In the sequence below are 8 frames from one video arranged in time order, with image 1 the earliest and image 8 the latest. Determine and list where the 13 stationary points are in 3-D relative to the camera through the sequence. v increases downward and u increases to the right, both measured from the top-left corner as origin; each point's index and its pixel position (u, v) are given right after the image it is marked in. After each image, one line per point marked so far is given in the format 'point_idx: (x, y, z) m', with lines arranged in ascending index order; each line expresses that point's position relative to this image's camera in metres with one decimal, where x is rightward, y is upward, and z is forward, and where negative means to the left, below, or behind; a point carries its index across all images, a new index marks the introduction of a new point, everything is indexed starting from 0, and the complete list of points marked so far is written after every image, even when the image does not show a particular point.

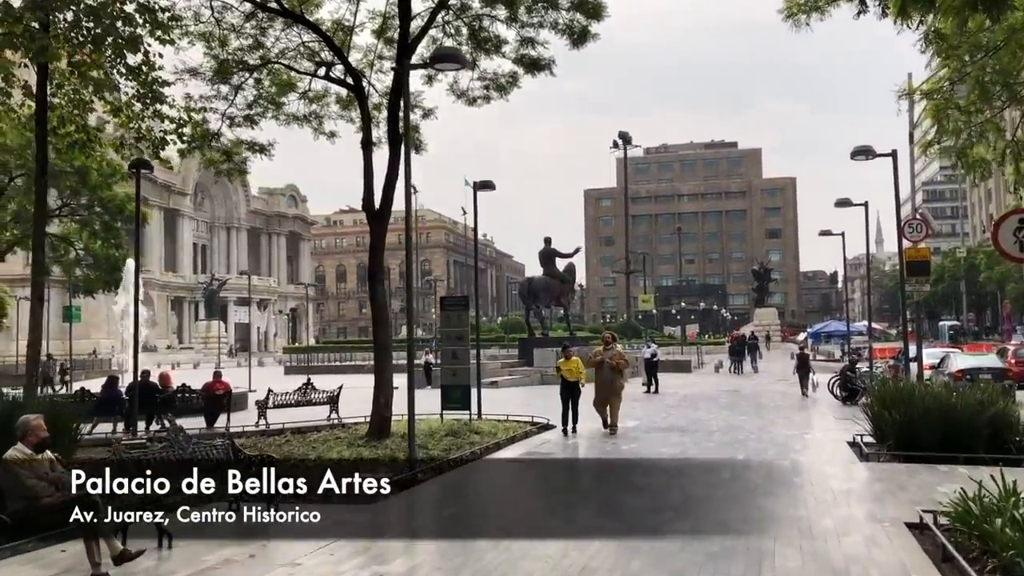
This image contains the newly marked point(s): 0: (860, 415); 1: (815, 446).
0: (+7.2, -2.7, +17.9) m
1: (+4.7, -2.5, +13.4) m
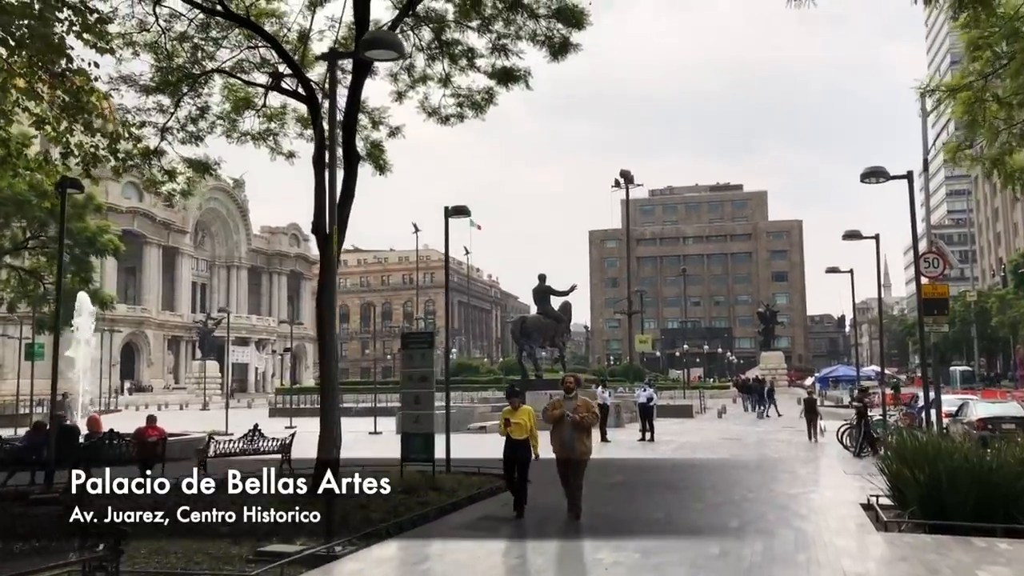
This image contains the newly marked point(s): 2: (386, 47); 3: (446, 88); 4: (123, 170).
0: (+6.7, -3.4, +16.0) m
1: (+4.2, -3.0, +11.6) m
2: (-1.3, +2.5, +8.7) m
3: (-1.3, +3.9, +16.5) m
4: (-6.7, +2.1, +14.6) m
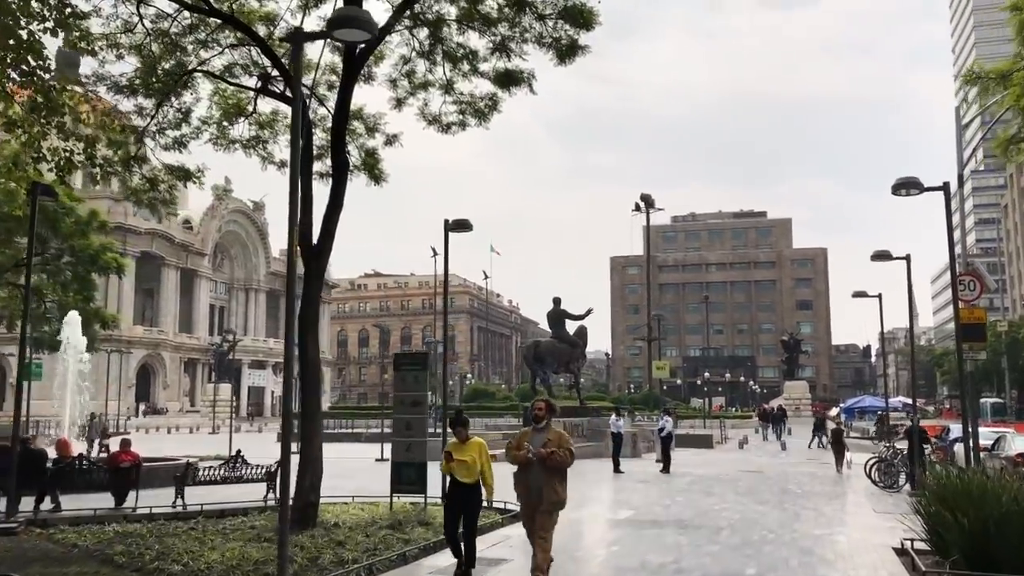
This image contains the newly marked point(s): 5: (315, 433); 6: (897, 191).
0: (+6.7, -3.8, +14.7) m
1: (+4.1, -3.2, +10.4) m
2: (-1.4, +2.4, +7.8) m
3: (-1.2, +3.5, +15.6) m
4: (-6.6, +1.8, +13.8) m
5: (-2.7, -2.0, +11.7) m
6: (+5.9, +1.5, +13.1) m
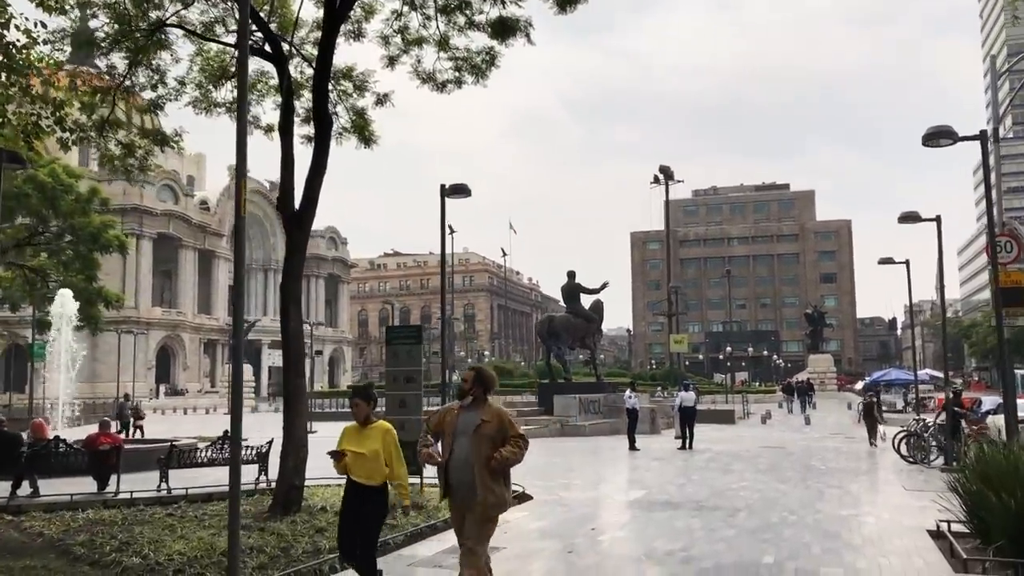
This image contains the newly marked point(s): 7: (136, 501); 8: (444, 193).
0: (+6.8, -3.2, +13.7) m
1: (+4.0, -2.8, +9.4) m
2: (-1.6, +2.7, +6.9) m
3: (-1.2, +4.1, +14.7) m
4: (-6.7, +2.2, +13.0) m
5: (-2.7, -1.6, +10.9) m
6: (+5.8, +2.1, +12.0) m
7: (-5.2, -2.9, +11.8) m
8: (-1.2, +1.6, +14.8) m
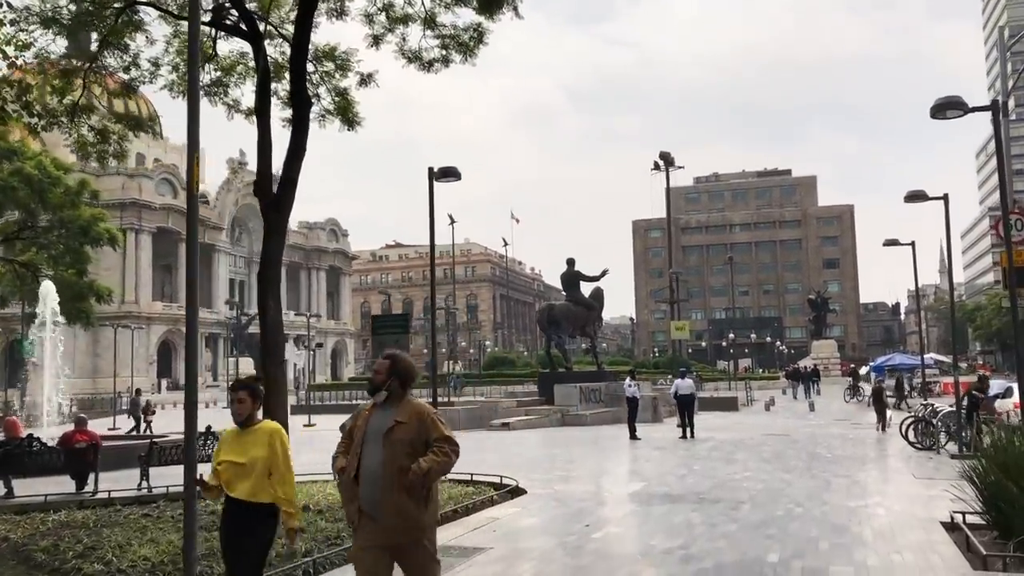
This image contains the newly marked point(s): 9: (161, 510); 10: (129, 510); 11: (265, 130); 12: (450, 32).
0: (+6.7, -2.9, +13.2) m
1: (+3.9, -2.5, +8.9) m
2: (-1.8, +2.8, +6.3) m
3: (-1.4, +4.3, +14.1) m
4: (-6.8, +2.3, +12.5) m
5: (-2.8, -1.4, +10.4) m
6: (+5.7, +2.3, +11.4) m
7: (-5.3, -2.8, +11.3) m
8: (-1.3, +1.9, +14.3) m
9: (-4.4, -2.8, +10.6) m
10: (-4.8, -2.8, +10.7) m
11: (-3.3, +2.1, +11.3) m
12: (-1.0, +4.1, +13.8) m
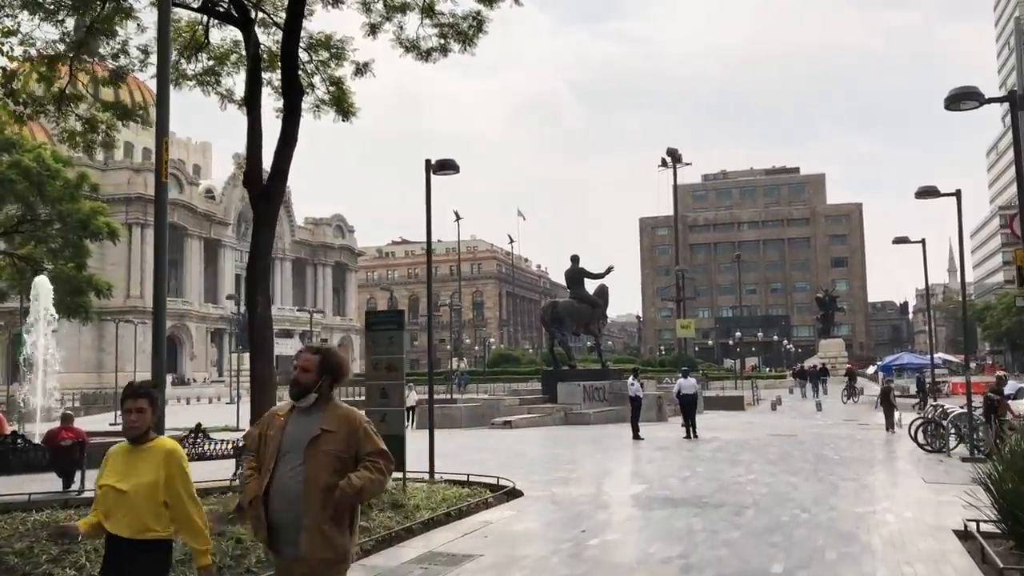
0: (+6.7, -2.9, +12.8) m
1: (+3.9, -2.5, +8.5) m
2: (-1.8, +2.9, +5.9) m
3: (-1.3, +4.3, +13.7) m
4: (-6.8, +2.4, +12.1) m
5: (-2.9, -1.4, +10.1) m
6: (+5.6, +2.4, +11.0) m
7: (-5.3, -2.7, +11.0) m
8: (-1.3, +1.9, +13.9) m
9: (-4.4, -2.7, +10.3) m
10: (-4.8, -2.7, +10.4) m
11: (-3.3, +2.1, +10.9) m
12: (-1.0, +4.2, +13.4) m
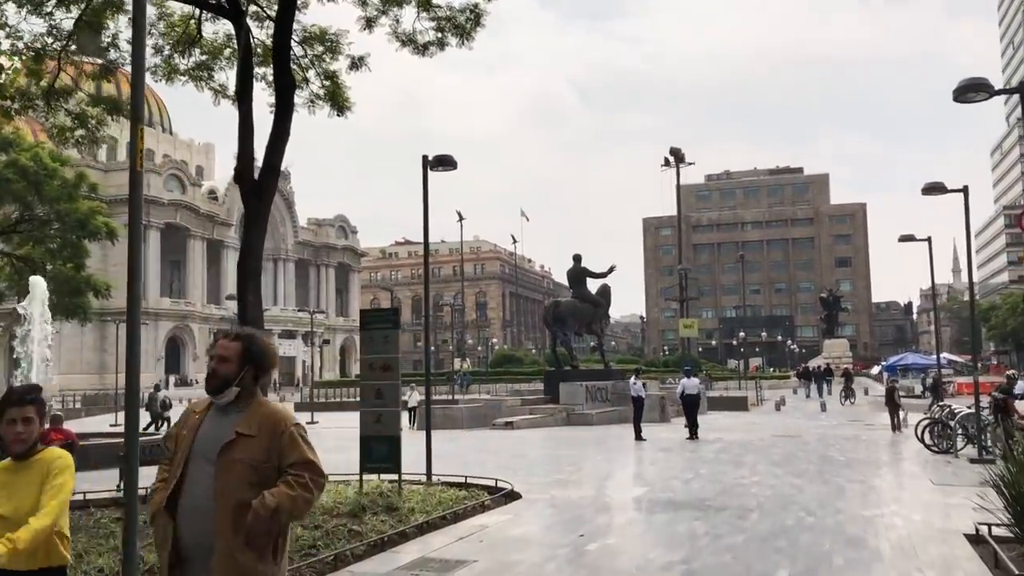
0: (+6.7, -2.8, +12.5) m
1: (+3.8, -2.5, +8.3) m
2: (-1.9, +2.9, +5.7) m
3: (-1.4, +4.4, +13.5) m
4: (-6.9, +2.5, +11.9) m
5: (-2.9, -1.3, +9.8) m
6: (+5.6, +2.4, +10.7) m
7: (-5.4, -2.7, +10.7) m
8: (-1.3, +2.0, +13.7) m
9: (-4.5, -2.7, +10.1) m
10: (-4.9, -2.7, +10.1) m
11: (-3.3, +2.2, +10.7) m
12: (-1.0, +4.2, +13.1) m
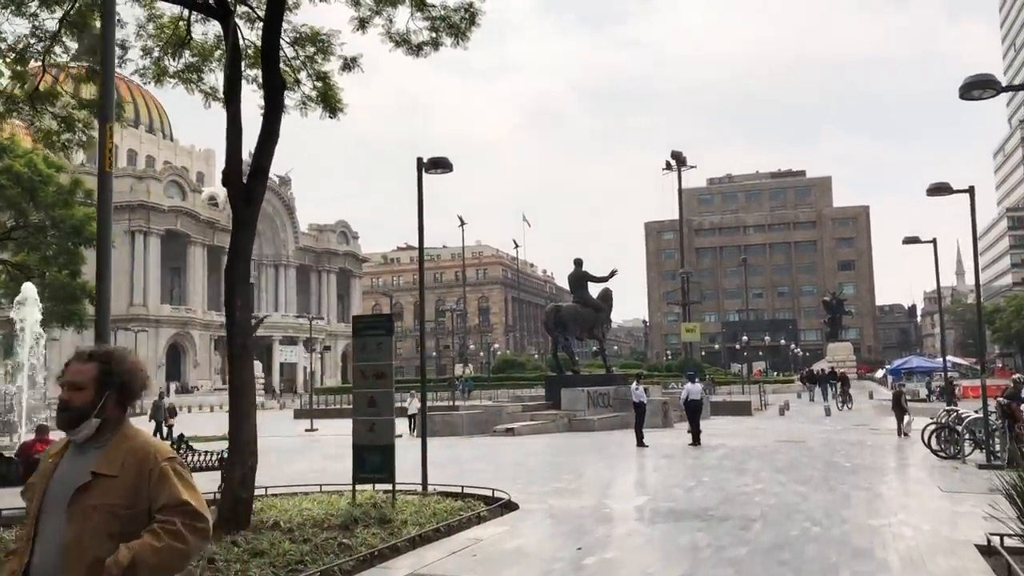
0: (+6.6, -2.9, +12.2) m
1: (+3.8, -2.5, +7.9) m
2: (-2.0, +2.8, +5.4) m
3: (-1.4, +4.3, +13.2) m
4: (-6.9, +2.4, +11.7) m
5: (-3.0, -1.4, +9.5) m
6: (+5.5, +2.4, +10.4) m
7: (-5.4, -2.8, +10.5) m
8: (-1.4, +1.9, +13.4) m
9: (-4.5, -2.7, +9.8) m
10: (-4.9, -2.8, +9.9) m
11: (-3.4, +2.1, +10.4) m
12: (-1.1, +4.1, +12.9) m
